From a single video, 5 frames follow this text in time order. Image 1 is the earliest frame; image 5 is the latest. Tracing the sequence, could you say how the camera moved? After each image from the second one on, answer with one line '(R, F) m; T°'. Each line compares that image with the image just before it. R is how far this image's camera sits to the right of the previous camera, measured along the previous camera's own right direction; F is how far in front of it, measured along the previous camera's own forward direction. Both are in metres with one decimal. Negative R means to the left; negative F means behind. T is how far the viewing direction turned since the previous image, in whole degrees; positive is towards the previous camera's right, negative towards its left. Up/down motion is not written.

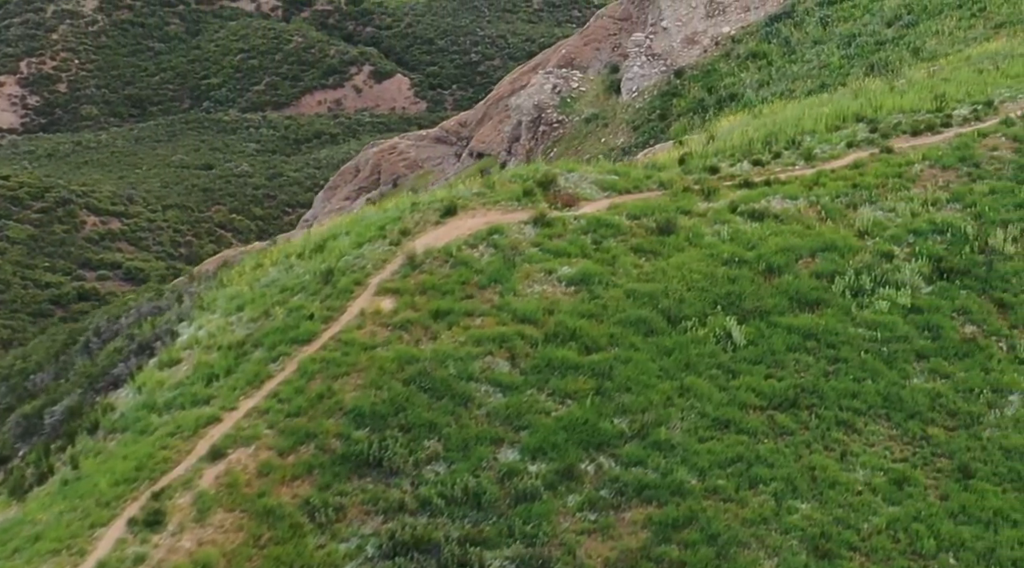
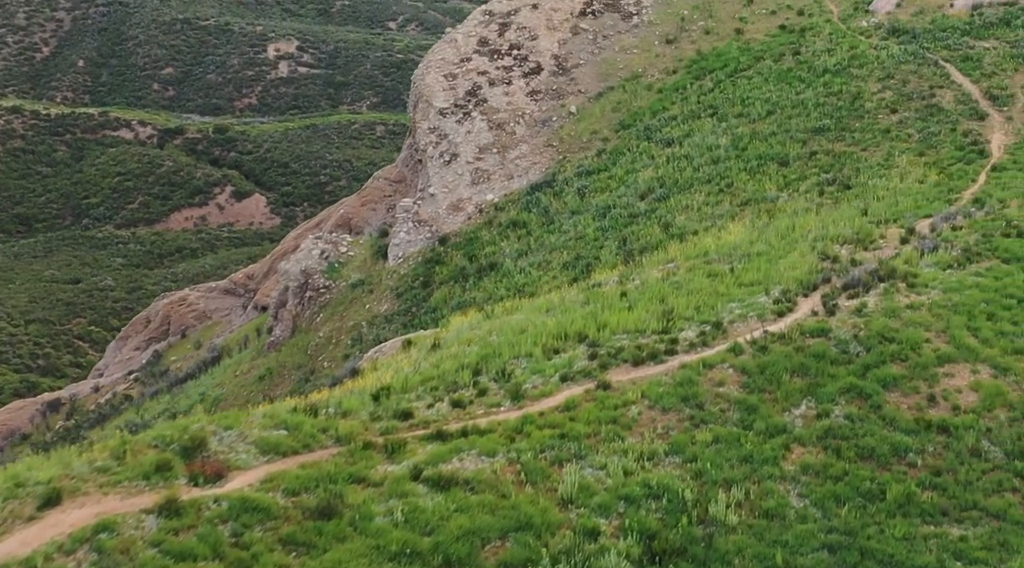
(+1.6, +2.0) m; +10°
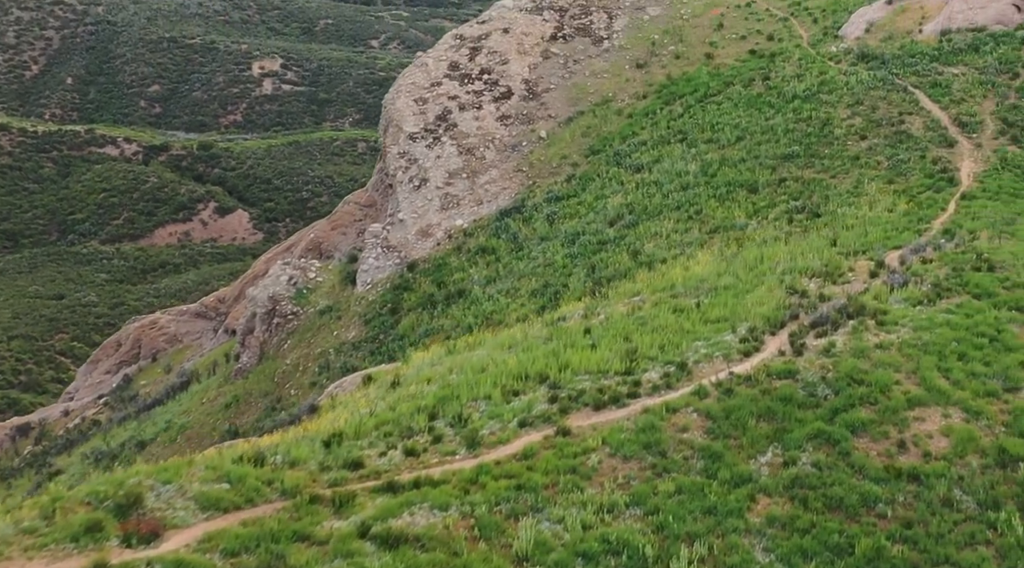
(+0.2, +0.5) m; +1°
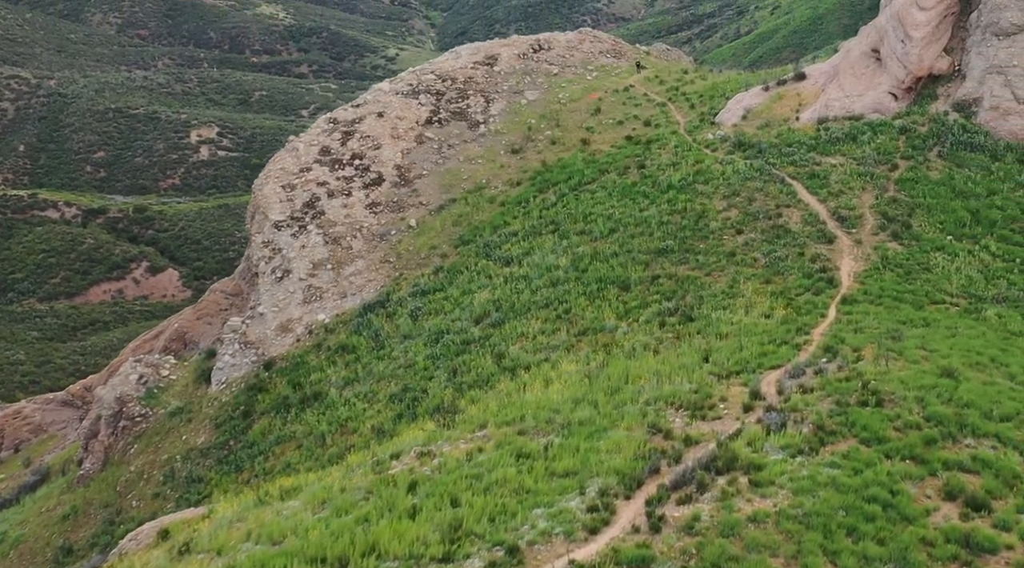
(+1.0, +2.6) m; +5°
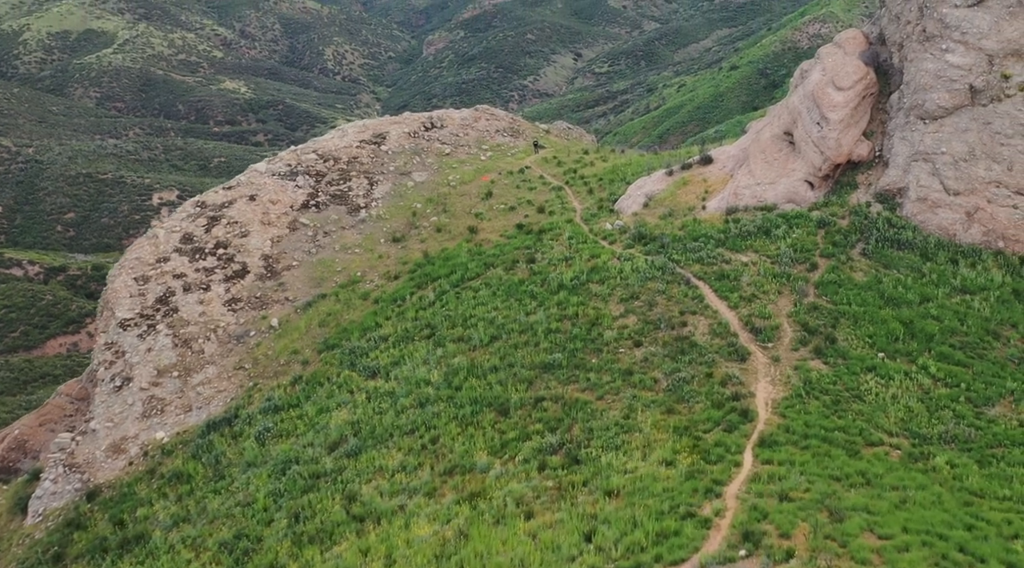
(+1.2, +4.9) m; +4°
